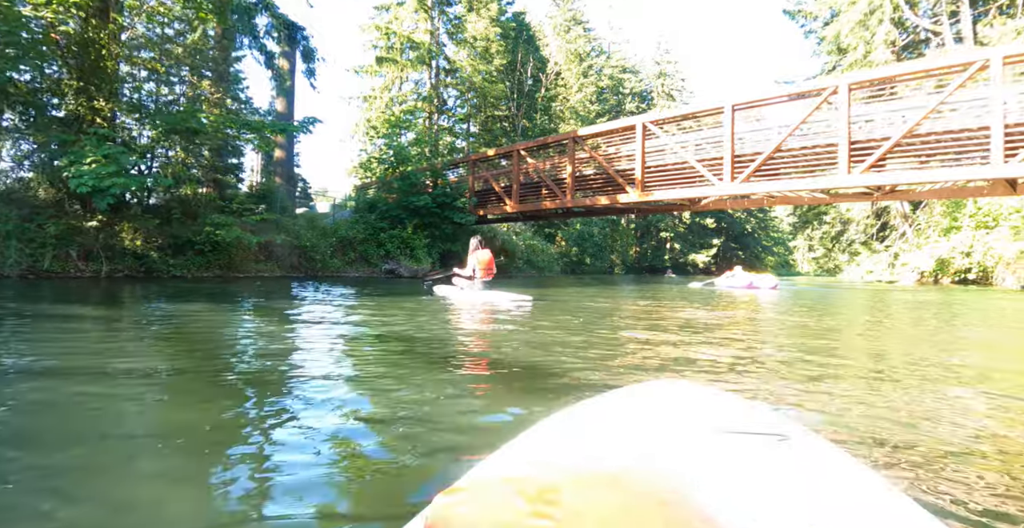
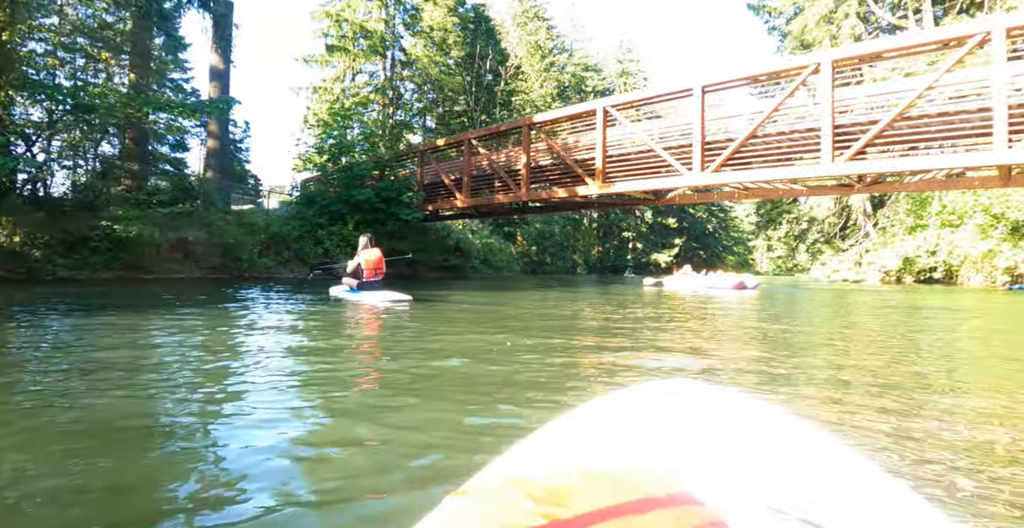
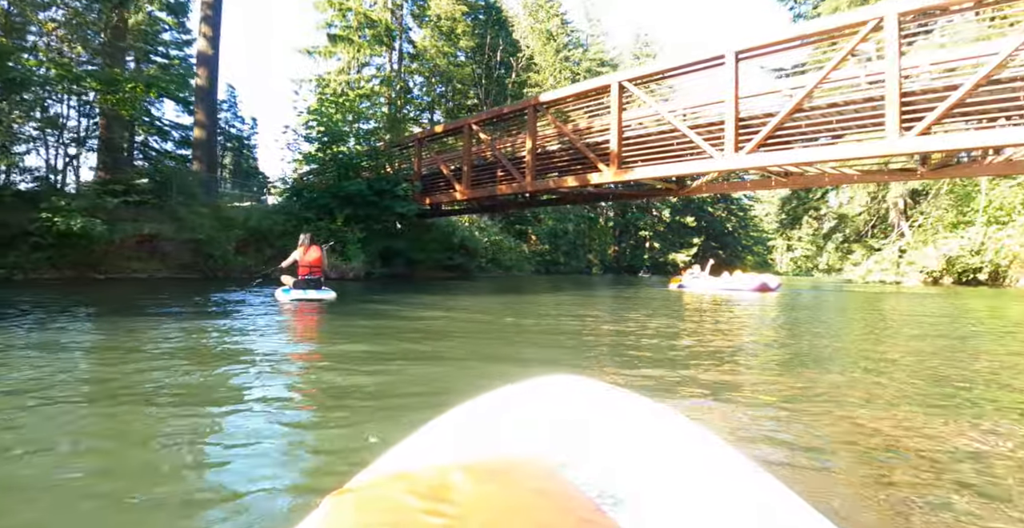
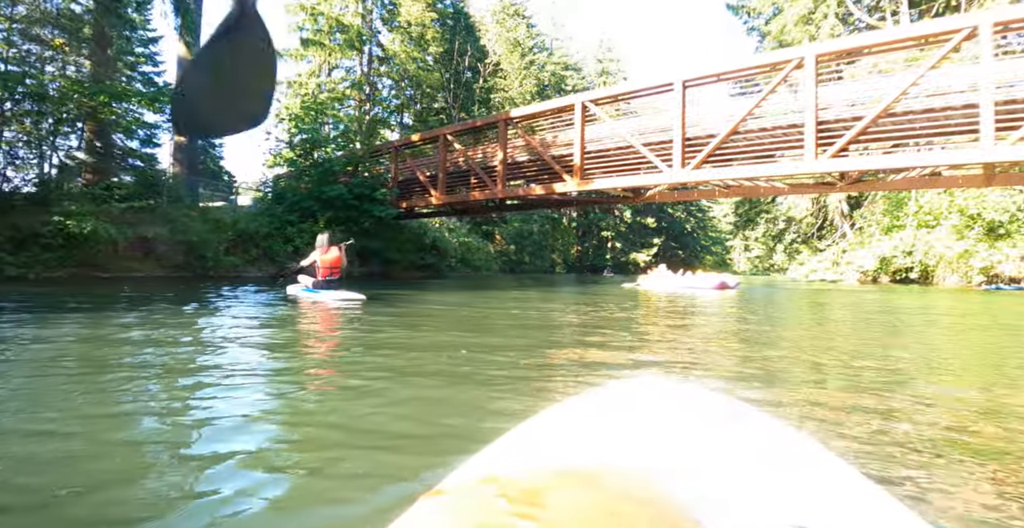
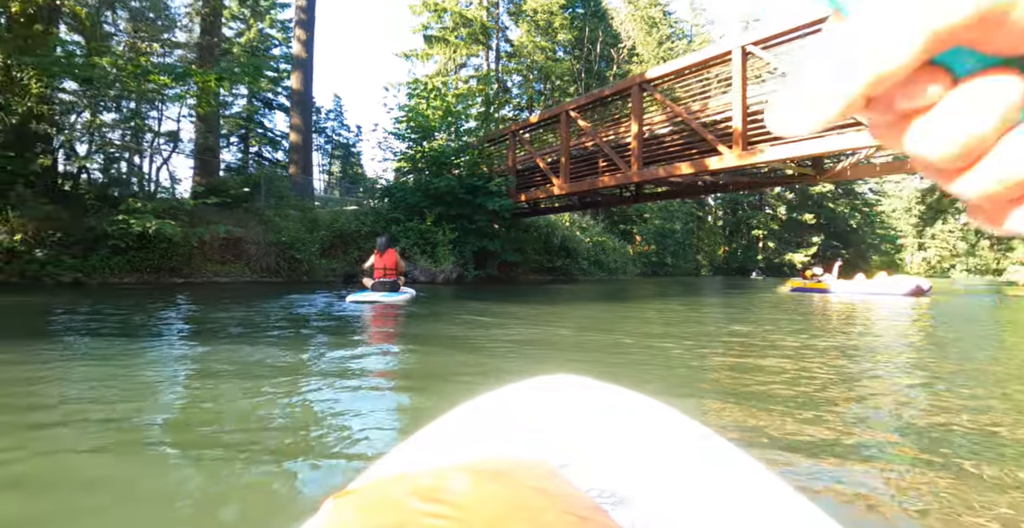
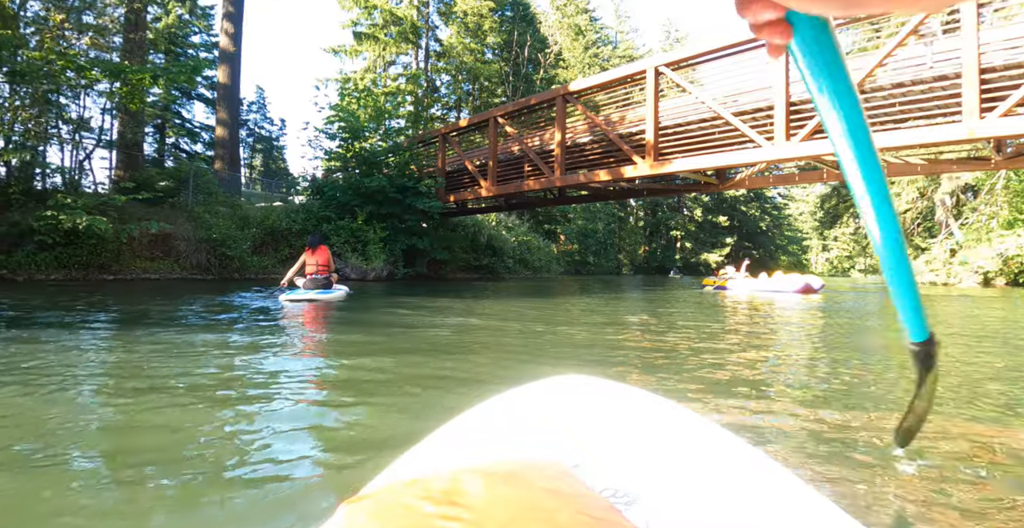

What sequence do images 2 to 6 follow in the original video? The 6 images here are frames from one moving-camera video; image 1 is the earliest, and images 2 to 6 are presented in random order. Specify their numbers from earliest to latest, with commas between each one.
2, 4, 3, 6, 5
